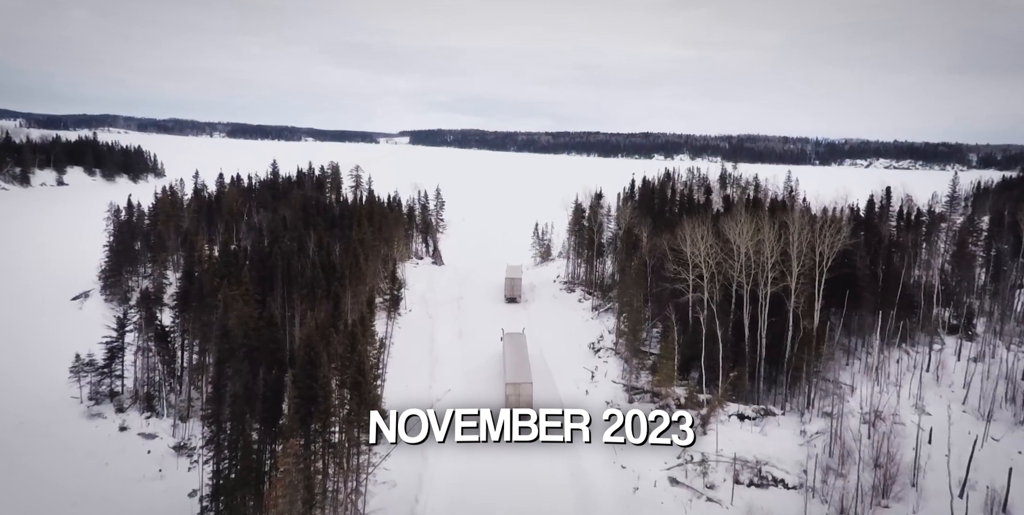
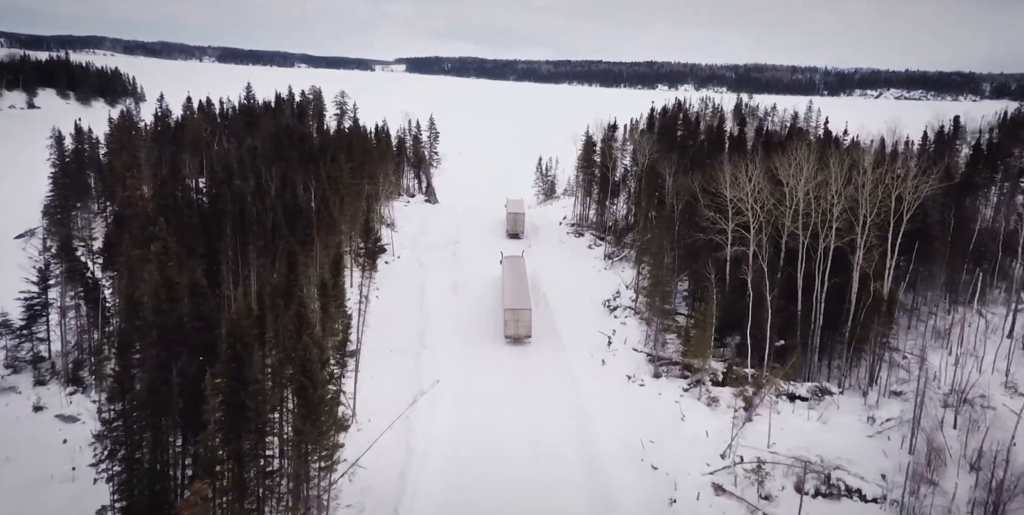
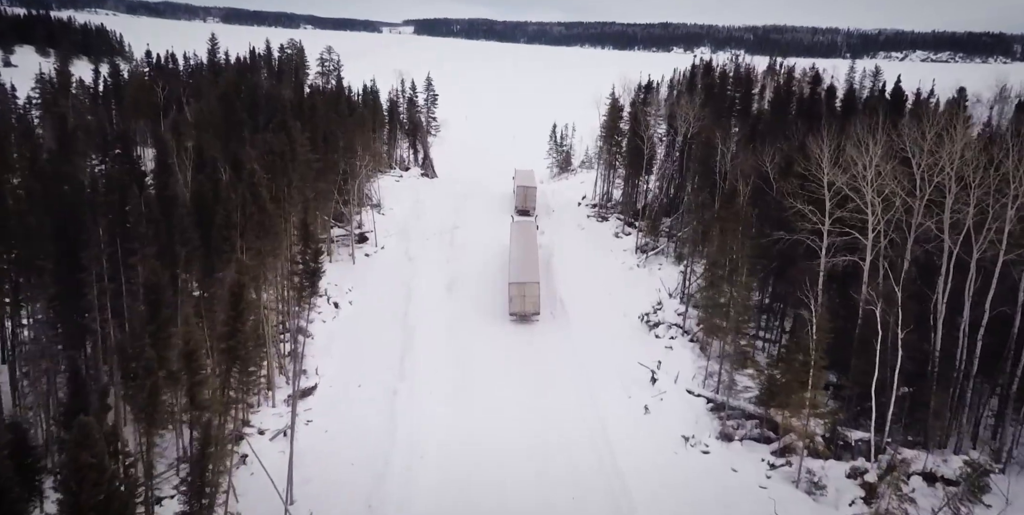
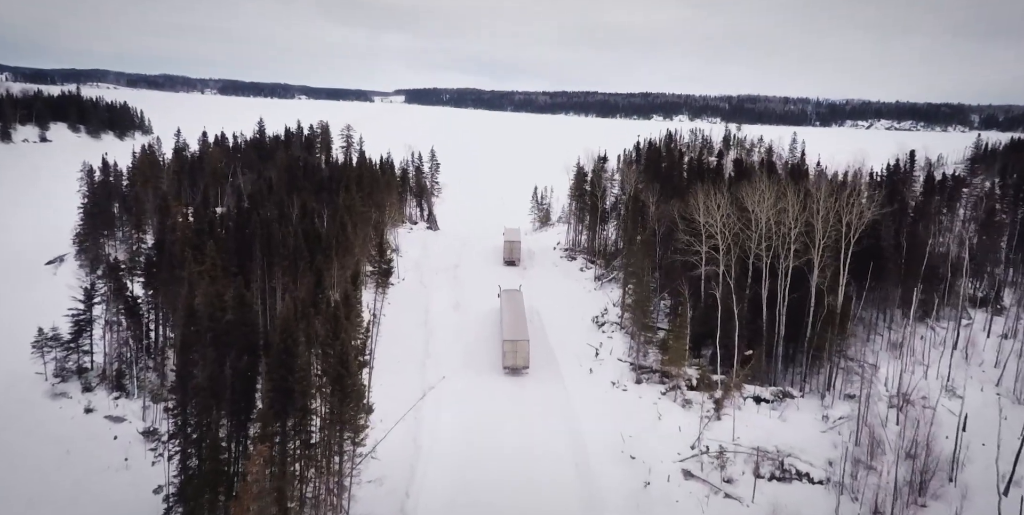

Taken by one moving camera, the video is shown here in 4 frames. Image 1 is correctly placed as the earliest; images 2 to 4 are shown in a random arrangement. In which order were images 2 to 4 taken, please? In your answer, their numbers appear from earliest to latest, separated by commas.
4, 2, 3
